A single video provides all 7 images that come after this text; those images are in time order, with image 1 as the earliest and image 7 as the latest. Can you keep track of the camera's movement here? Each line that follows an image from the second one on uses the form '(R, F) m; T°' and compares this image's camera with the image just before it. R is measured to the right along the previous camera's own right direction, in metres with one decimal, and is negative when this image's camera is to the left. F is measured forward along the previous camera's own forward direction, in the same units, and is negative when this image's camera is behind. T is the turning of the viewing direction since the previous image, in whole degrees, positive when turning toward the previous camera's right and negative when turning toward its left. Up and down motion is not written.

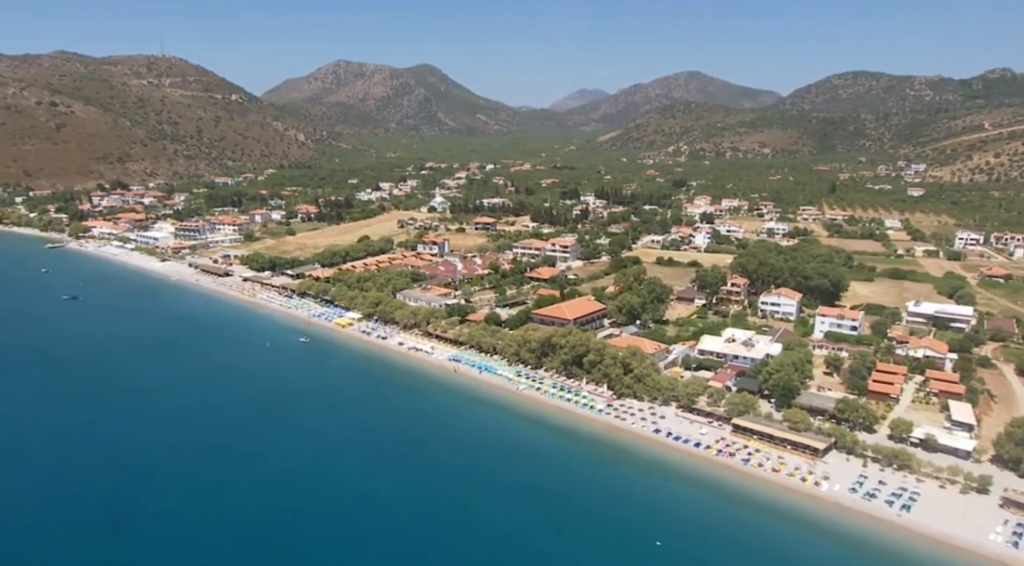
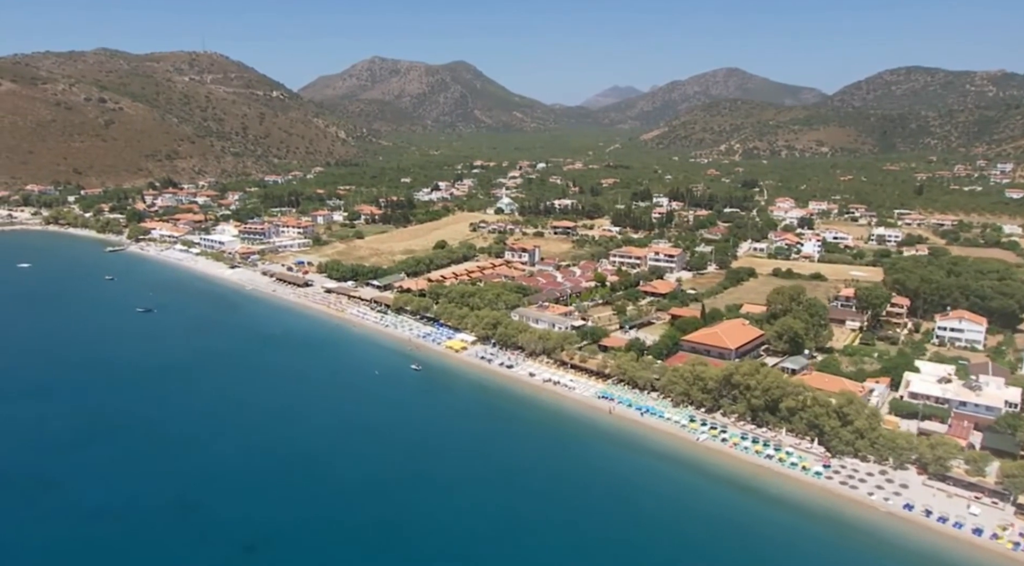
(-6.6, +5.8) m; -2°
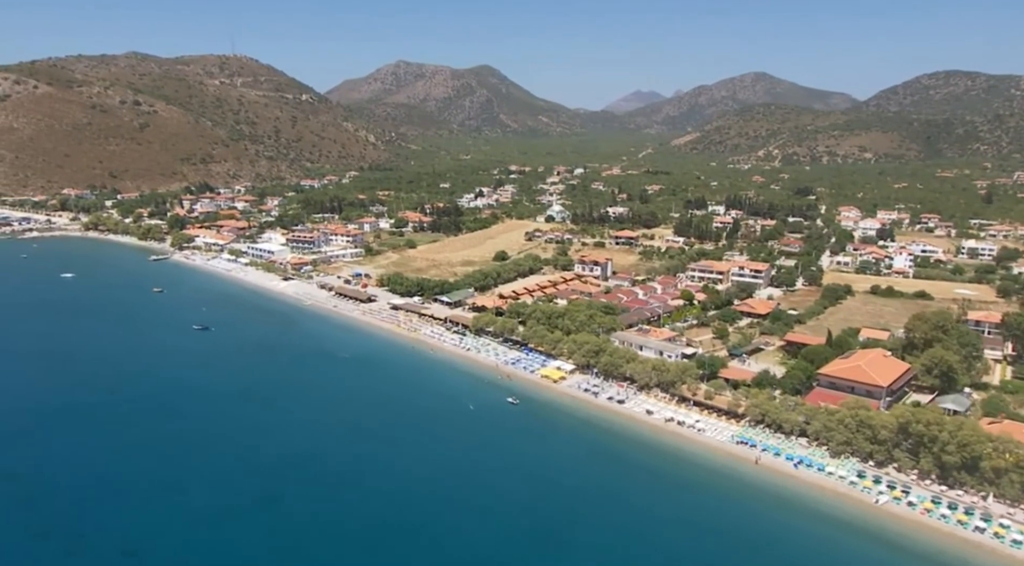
(-4.6, +4.3) m; -1°
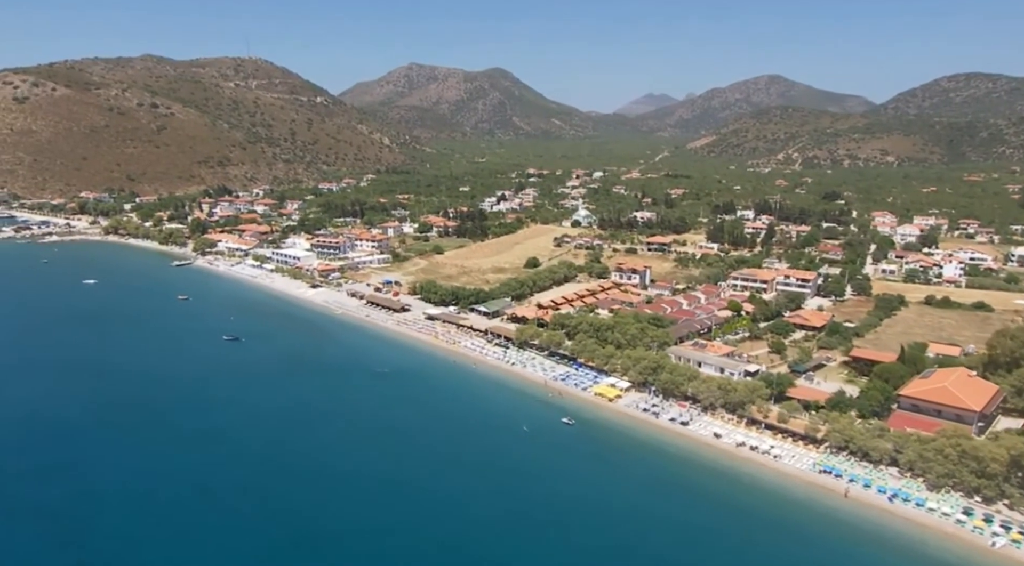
(-2.2, +2.0) m; -1°
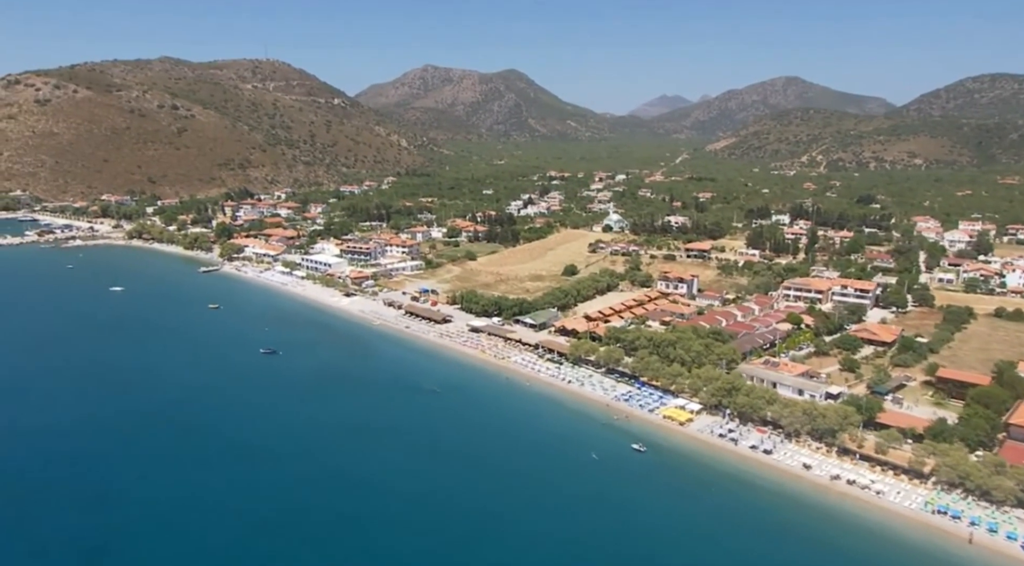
(-2.4, +2.3) m; -1°
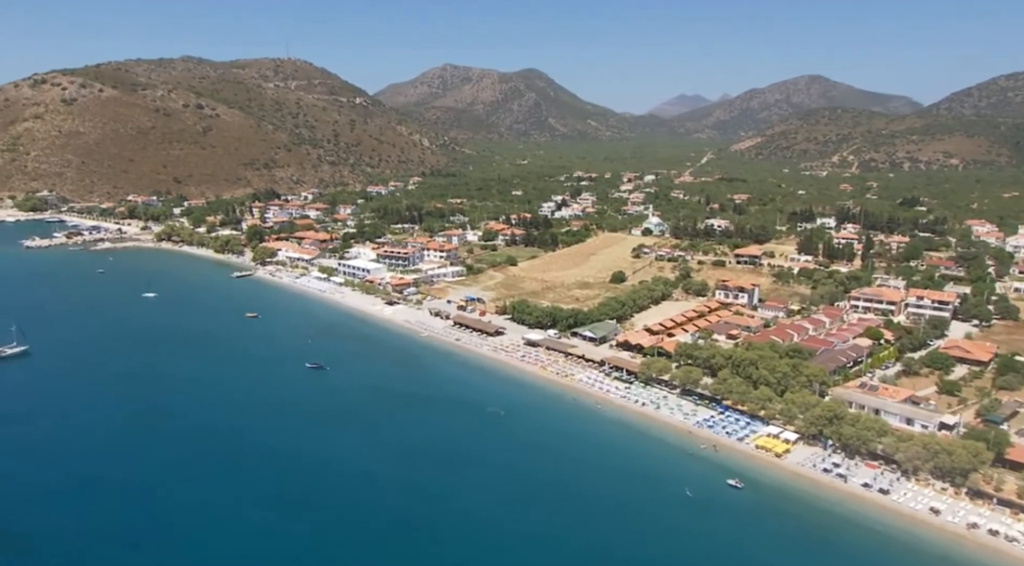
(-2.7, +2.8) m; -1°
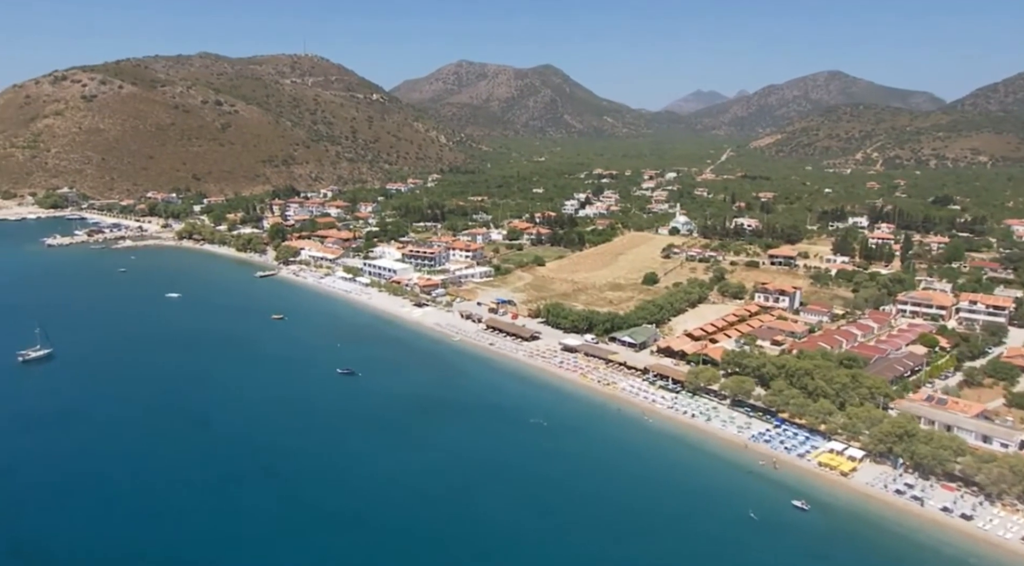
(-1.4, +1.6) m; -1°
